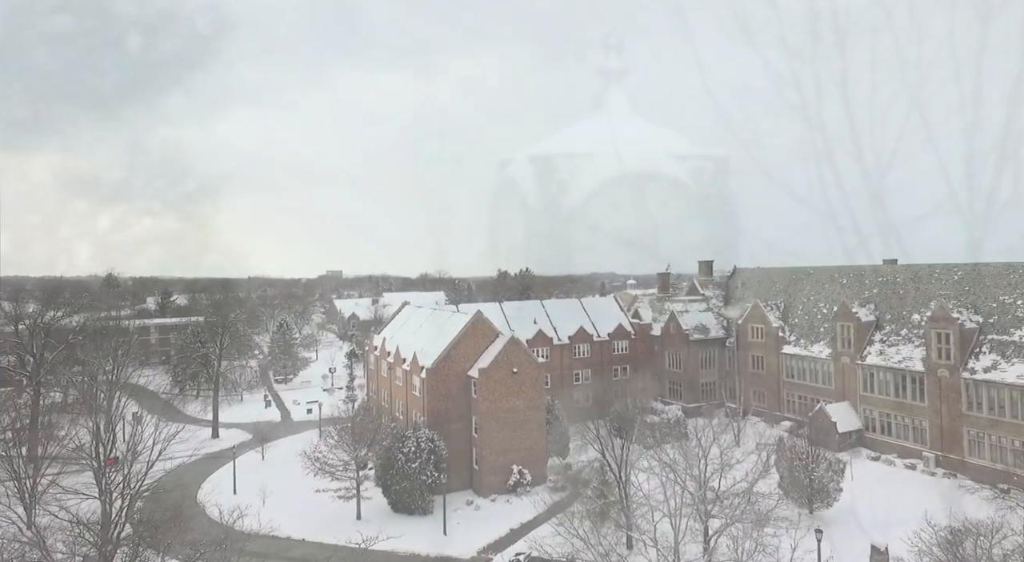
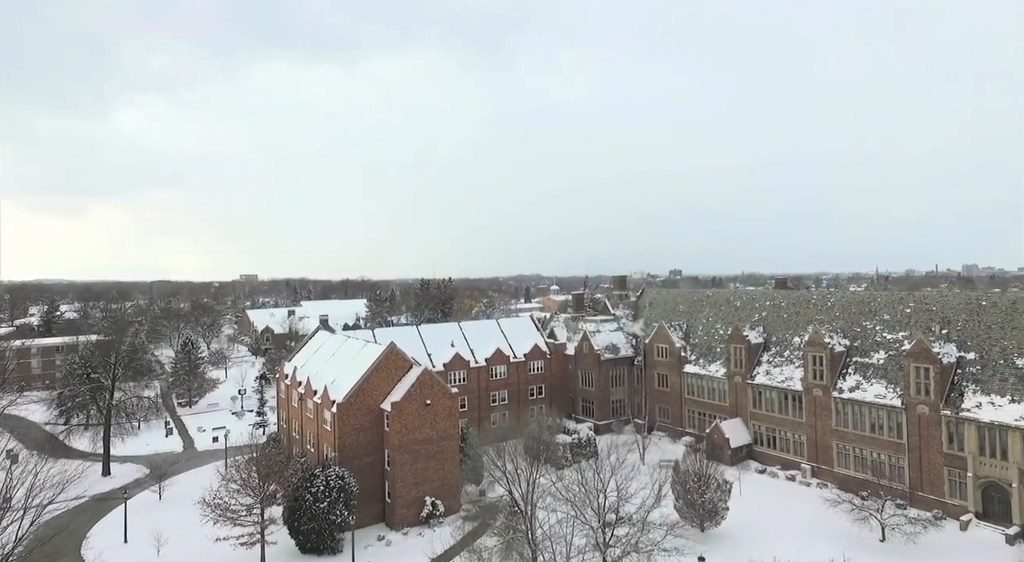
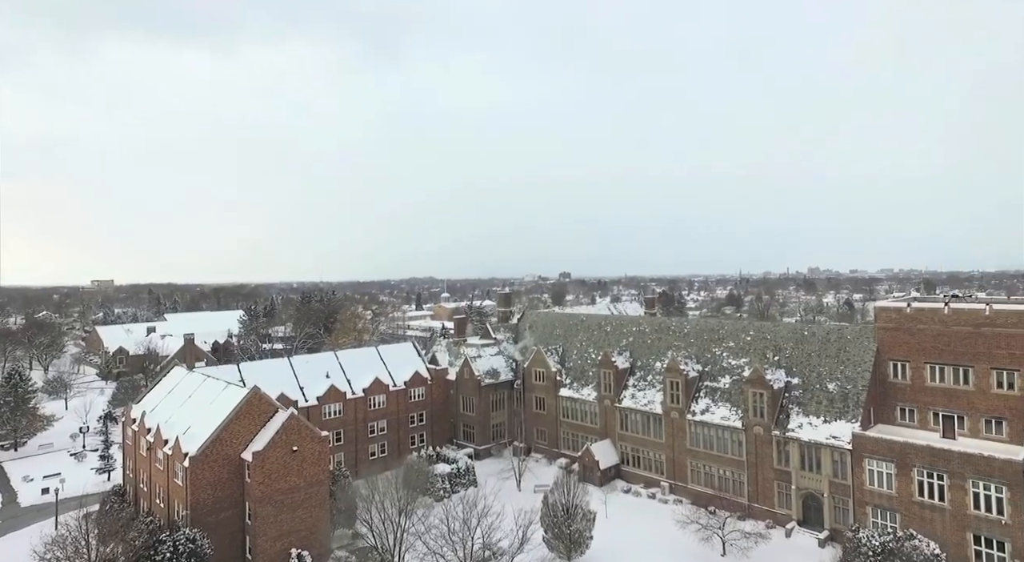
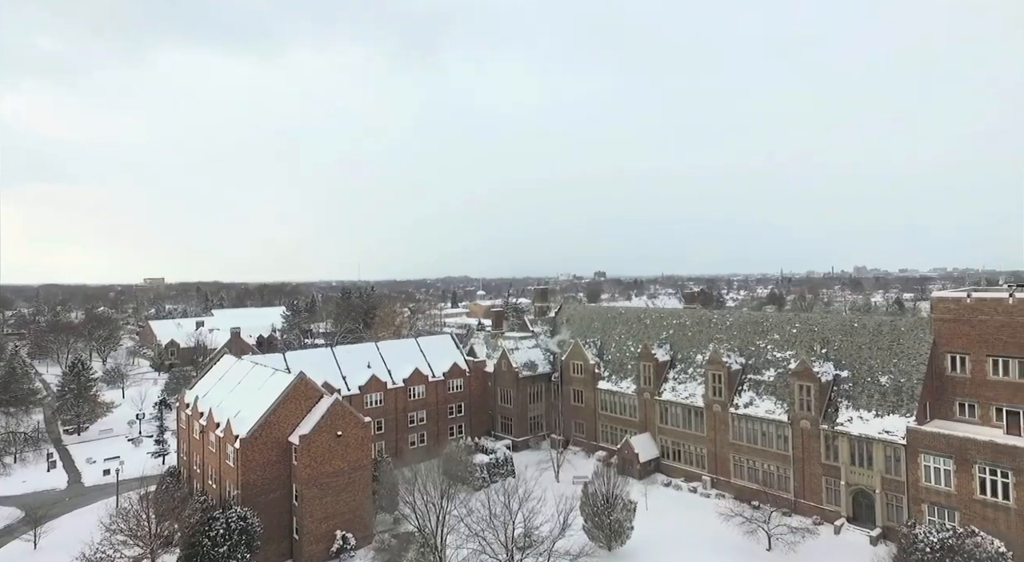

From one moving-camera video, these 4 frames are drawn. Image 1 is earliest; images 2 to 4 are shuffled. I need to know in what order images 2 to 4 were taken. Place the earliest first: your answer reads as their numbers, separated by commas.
2, 4, 3
